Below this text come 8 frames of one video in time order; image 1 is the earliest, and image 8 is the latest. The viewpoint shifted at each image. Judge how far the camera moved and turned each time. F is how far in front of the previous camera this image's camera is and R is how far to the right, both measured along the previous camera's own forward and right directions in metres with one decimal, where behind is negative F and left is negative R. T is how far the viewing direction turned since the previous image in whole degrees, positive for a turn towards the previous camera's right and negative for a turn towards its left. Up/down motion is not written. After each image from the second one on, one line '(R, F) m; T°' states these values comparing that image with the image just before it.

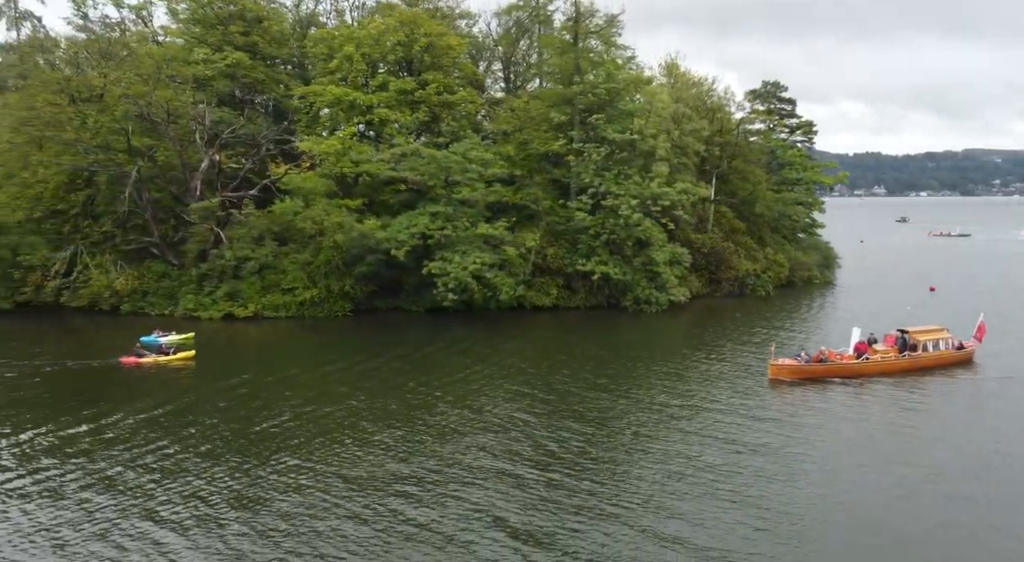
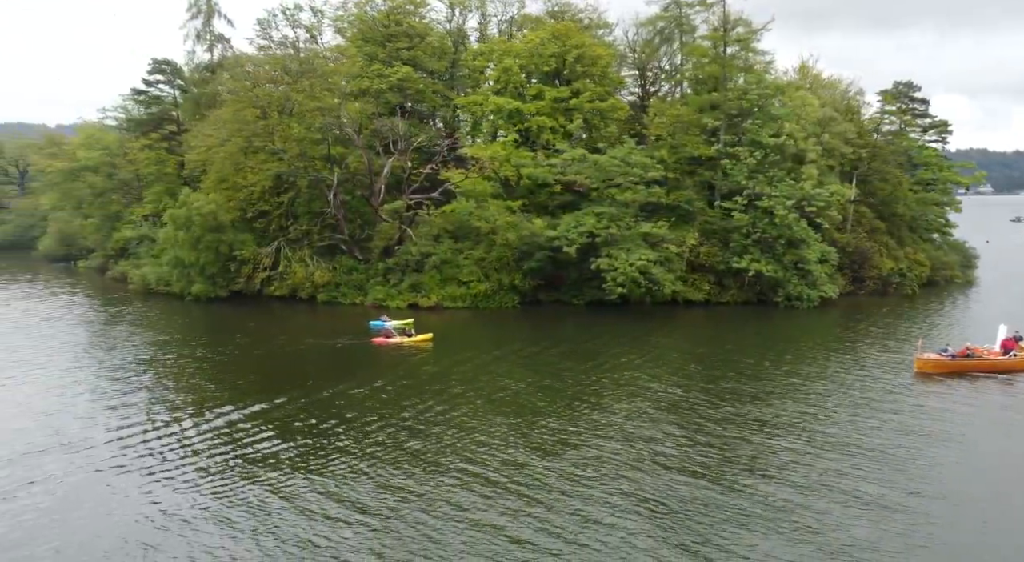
(-2.2, -3.2) m; -7°
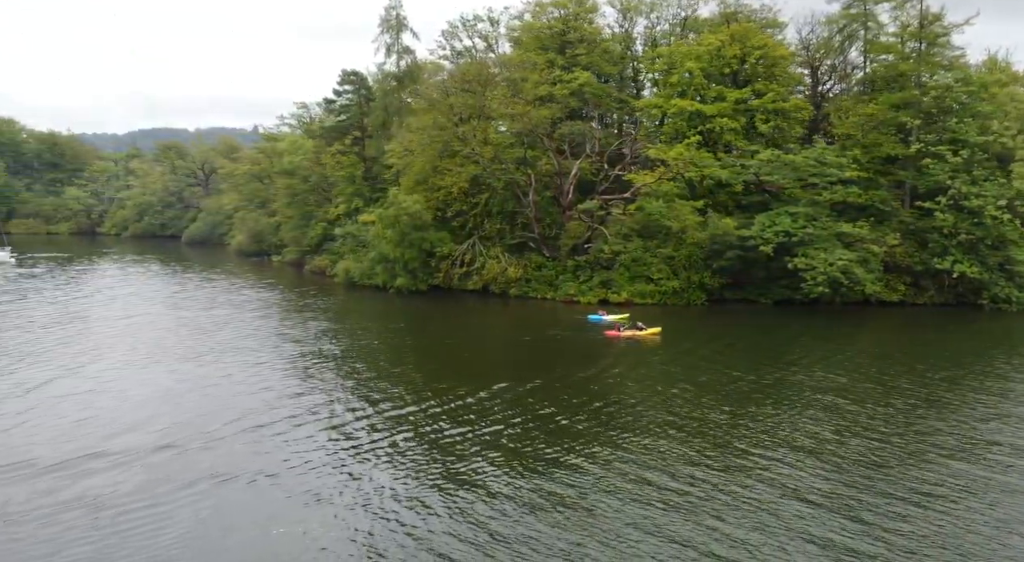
(-2.2, -1.8) m; -9°
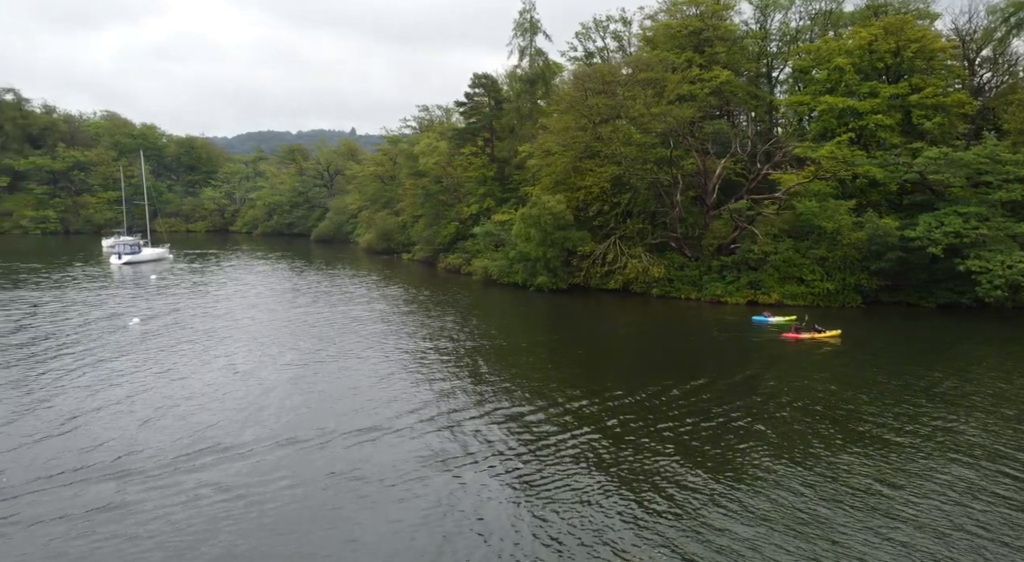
(-1.7, -0.4) m; -7°
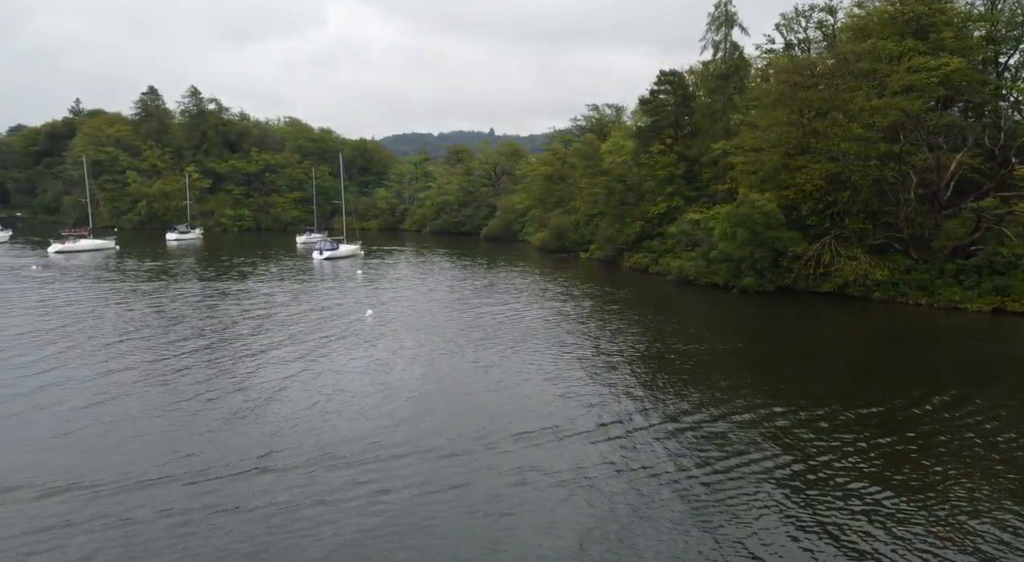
(-2.5, +0.2) m; -11°
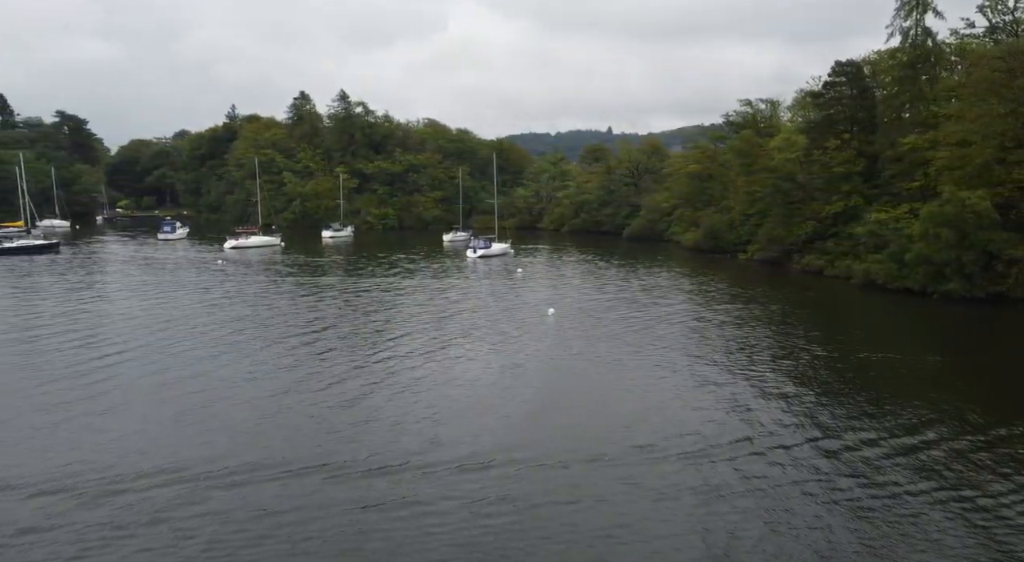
(-2.4, +0.9) m; -9°
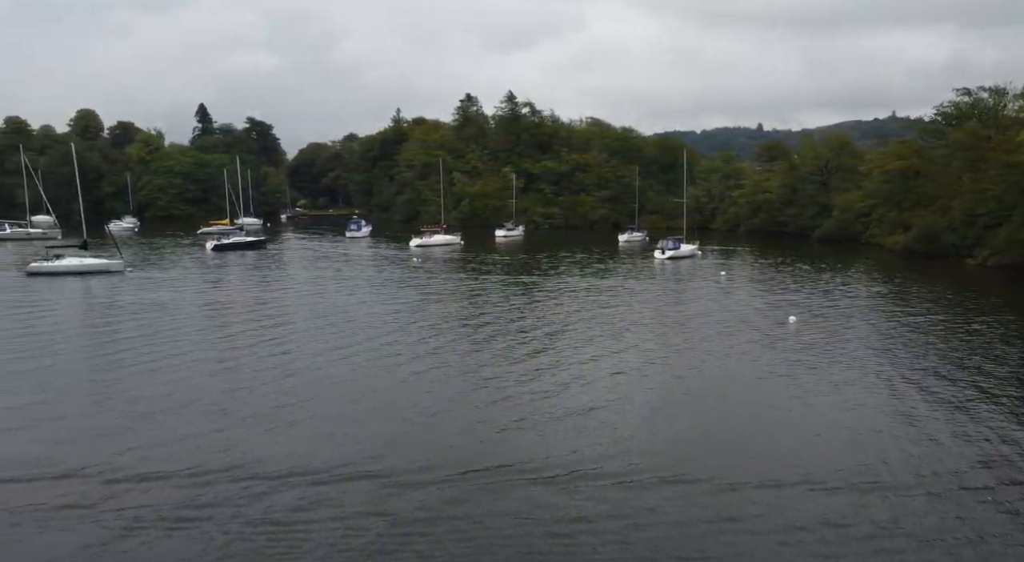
(-4.4, +0.6) m; -11°
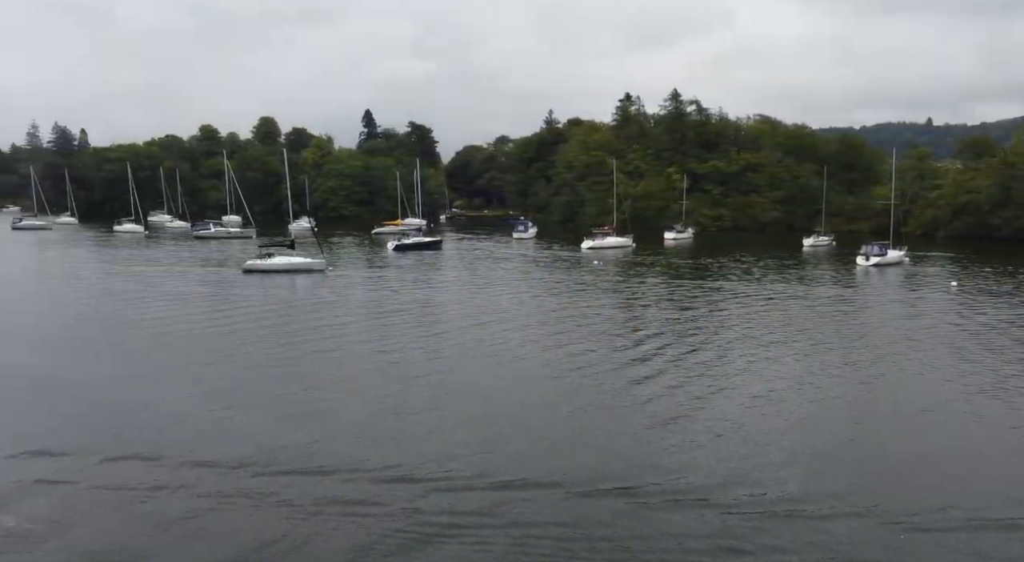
(-4.7, +2.3) m; -10°
